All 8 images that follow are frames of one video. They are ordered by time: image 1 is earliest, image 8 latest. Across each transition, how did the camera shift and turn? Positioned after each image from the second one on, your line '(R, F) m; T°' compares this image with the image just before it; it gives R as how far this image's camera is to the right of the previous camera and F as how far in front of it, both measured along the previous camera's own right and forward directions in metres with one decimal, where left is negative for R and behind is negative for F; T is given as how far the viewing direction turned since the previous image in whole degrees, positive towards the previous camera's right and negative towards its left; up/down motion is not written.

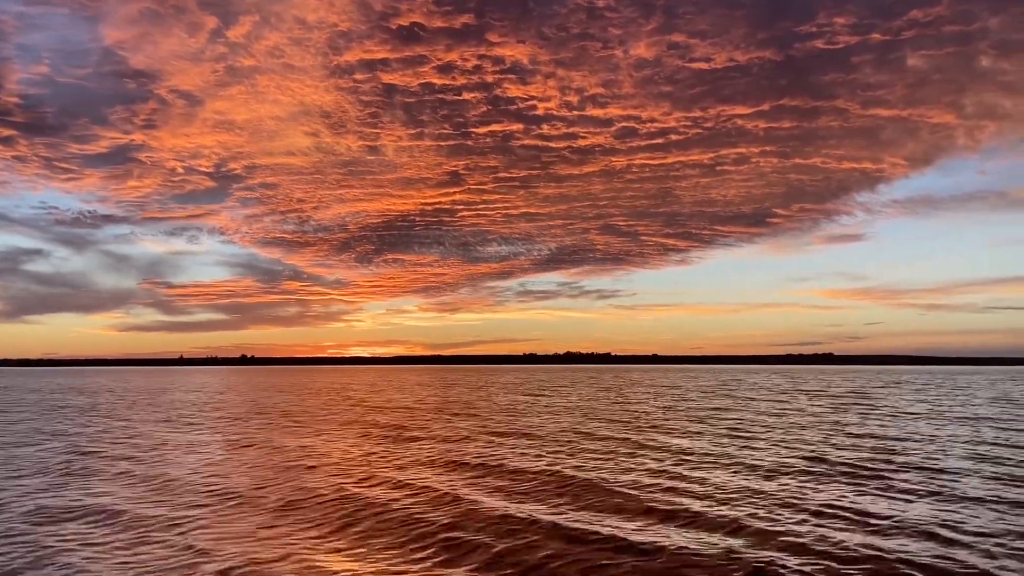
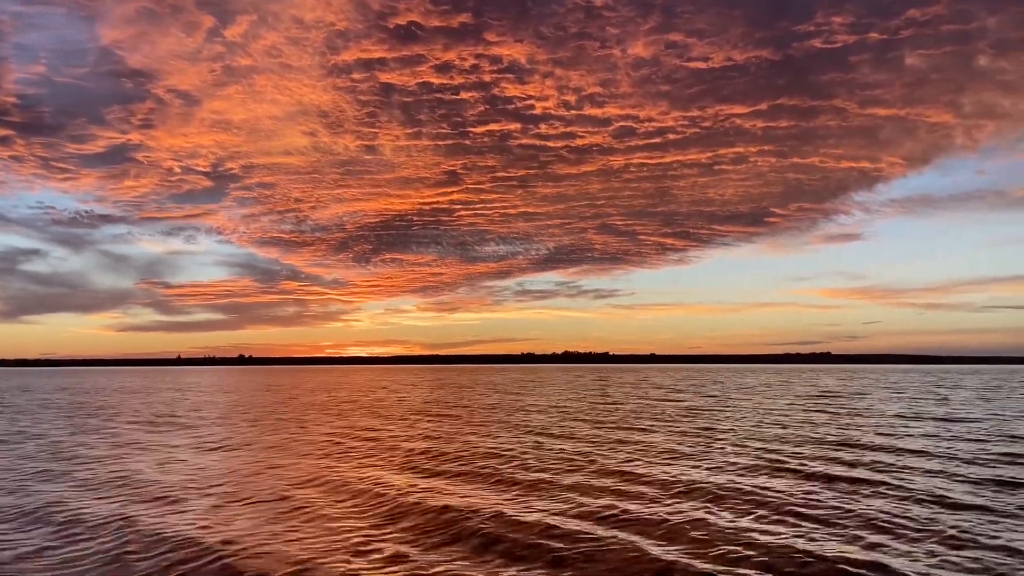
(+0.4, +1.8) m; 0°
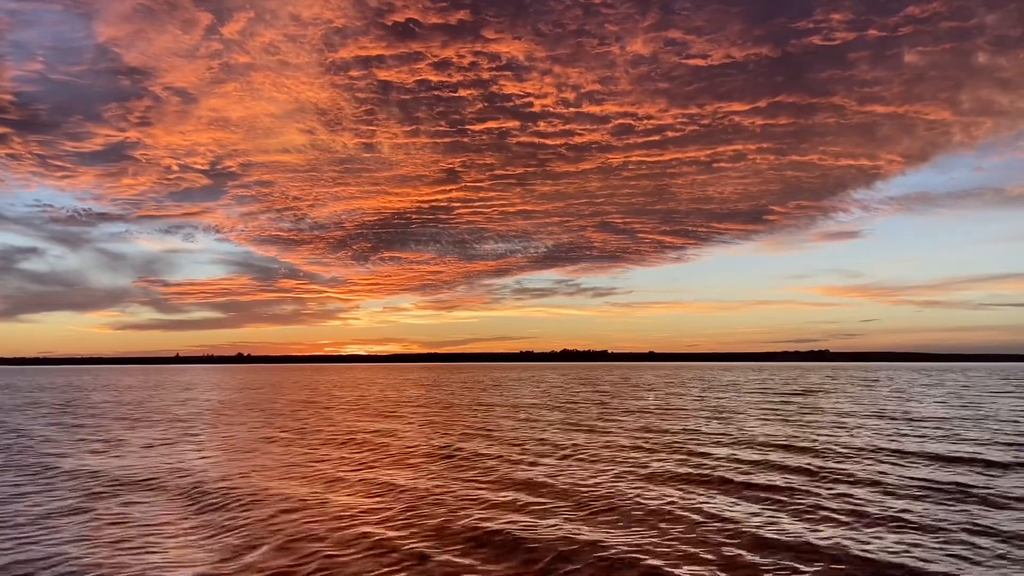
(+0.4, +1.5) m; 0°
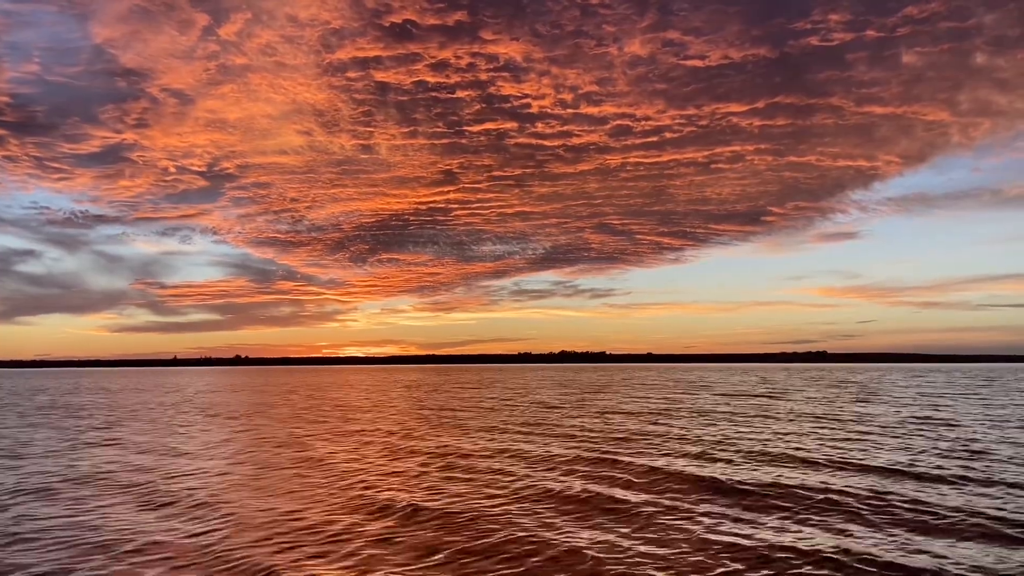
(-0.6, +3.0) m; 0°
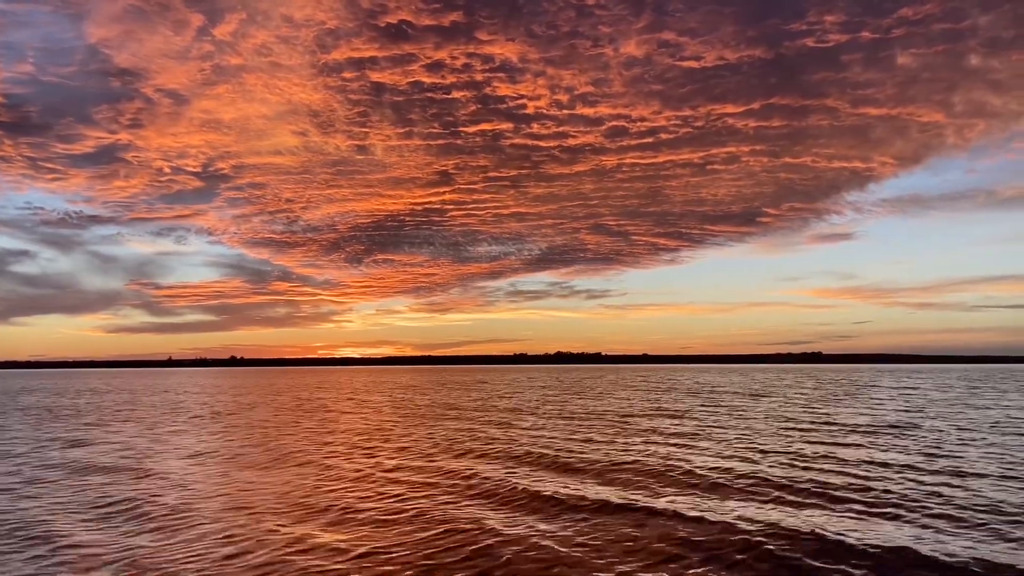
(+0.8, +2.6) m; 0°
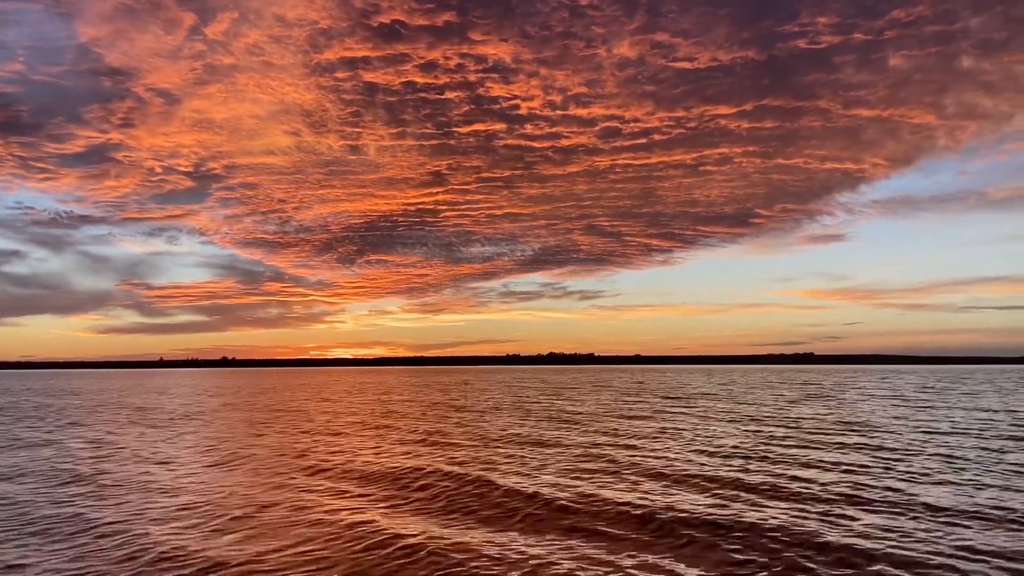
(+1.2, +3.2) m; +1°
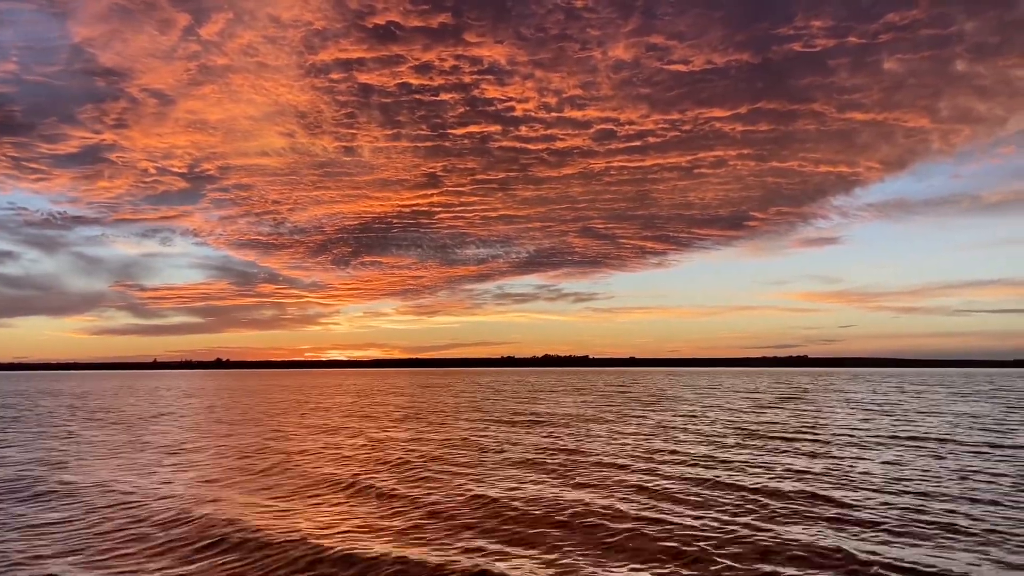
(+1.2, +3.5) m; 0°
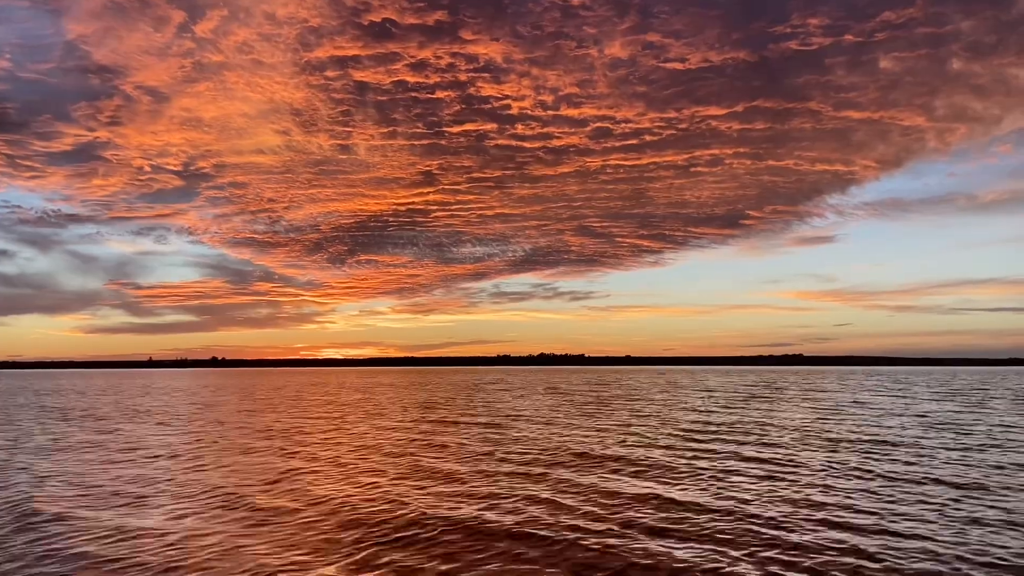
(+1.1, +3.1) m; 0°
